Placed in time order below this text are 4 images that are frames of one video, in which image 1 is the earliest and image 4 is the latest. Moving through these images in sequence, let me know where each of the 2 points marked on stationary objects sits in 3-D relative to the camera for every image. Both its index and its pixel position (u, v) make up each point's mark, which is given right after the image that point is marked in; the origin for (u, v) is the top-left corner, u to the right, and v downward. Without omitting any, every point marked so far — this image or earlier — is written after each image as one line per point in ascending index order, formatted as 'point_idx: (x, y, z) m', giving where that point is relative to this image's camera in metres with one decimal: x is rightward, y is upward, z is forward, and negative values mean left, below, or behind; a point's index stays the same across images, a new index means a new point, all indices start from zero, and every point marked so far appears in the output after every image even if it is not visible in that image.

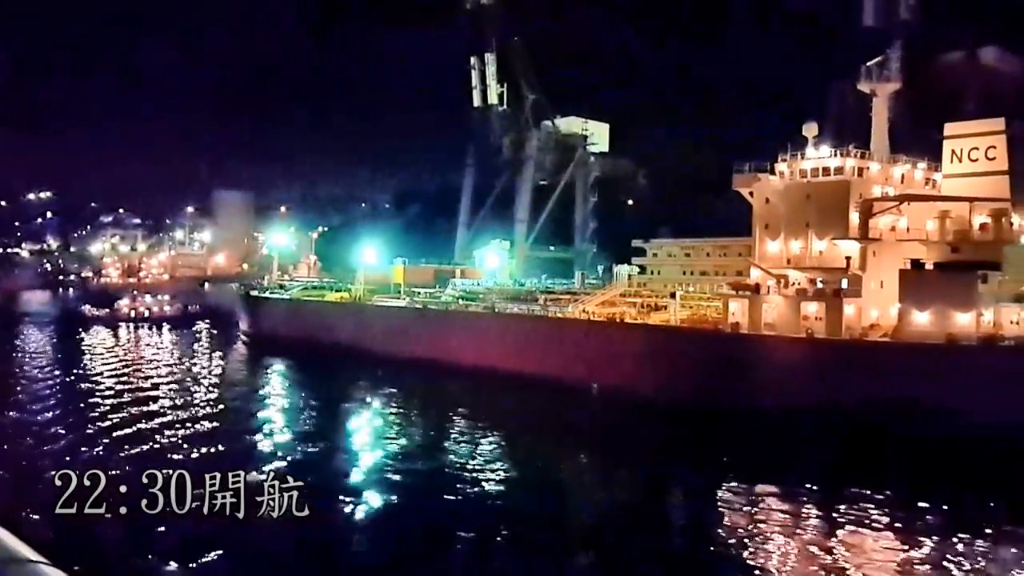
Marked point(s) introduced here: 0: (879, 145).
0: (+8.3, +3.3, +19.0) m
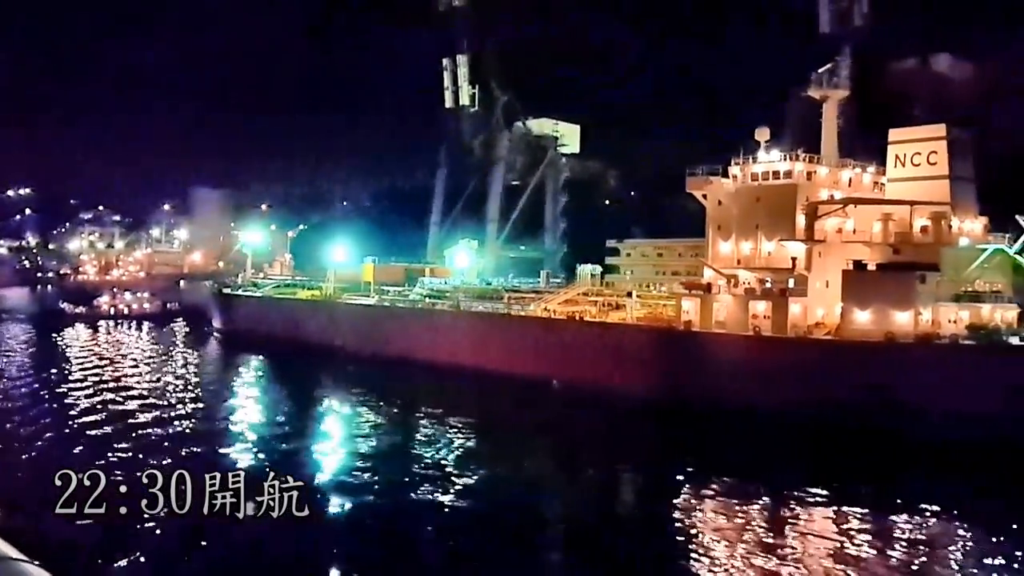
0: (+7.5, +3.3, +19.5) m
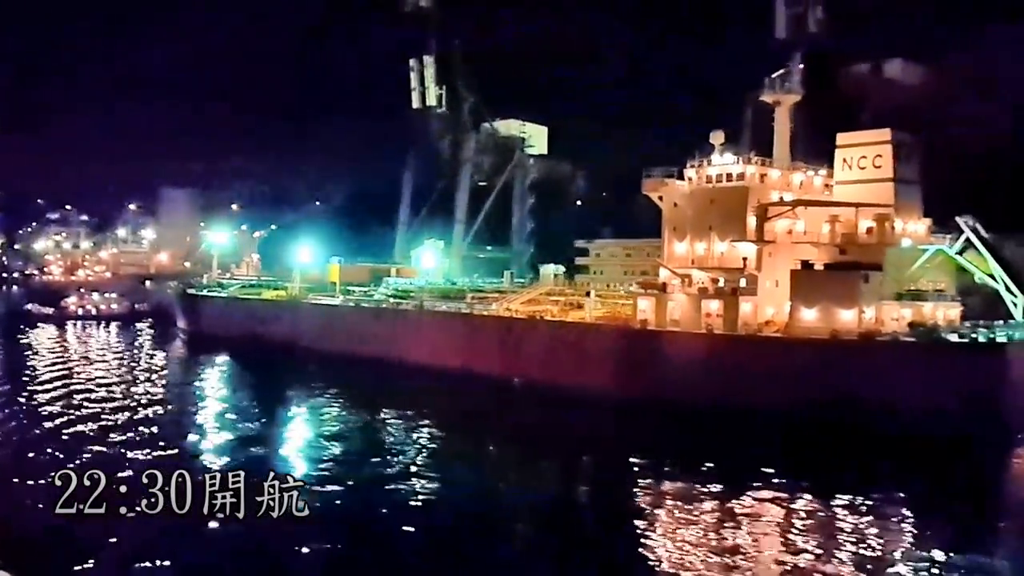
0: (+6.6, +3.3, +20.1) m
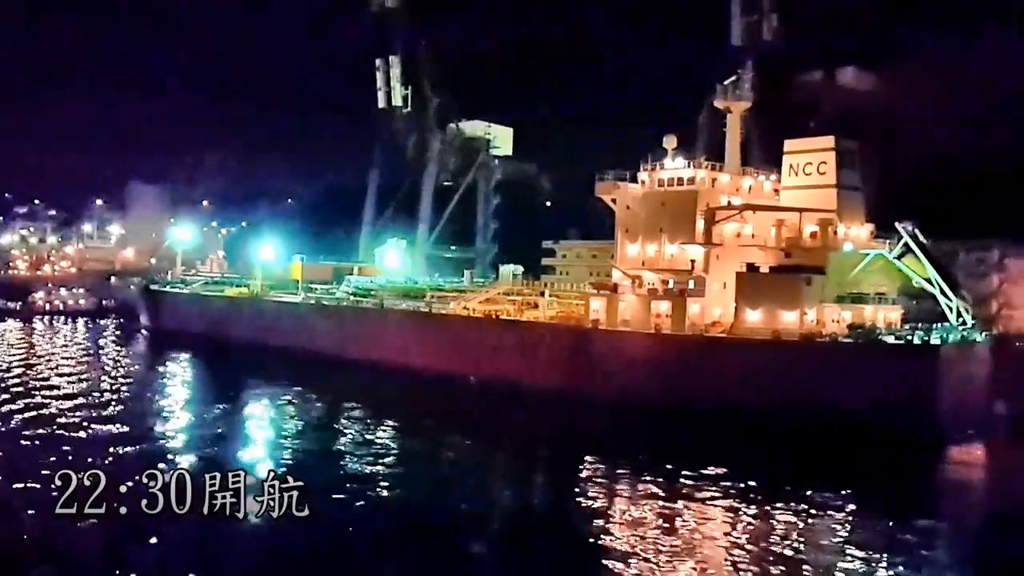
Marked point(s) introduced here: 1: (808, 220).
0: (+5.6, +3.3, +20.5) m
1: (+7.1, +1.6, +19.2) m
